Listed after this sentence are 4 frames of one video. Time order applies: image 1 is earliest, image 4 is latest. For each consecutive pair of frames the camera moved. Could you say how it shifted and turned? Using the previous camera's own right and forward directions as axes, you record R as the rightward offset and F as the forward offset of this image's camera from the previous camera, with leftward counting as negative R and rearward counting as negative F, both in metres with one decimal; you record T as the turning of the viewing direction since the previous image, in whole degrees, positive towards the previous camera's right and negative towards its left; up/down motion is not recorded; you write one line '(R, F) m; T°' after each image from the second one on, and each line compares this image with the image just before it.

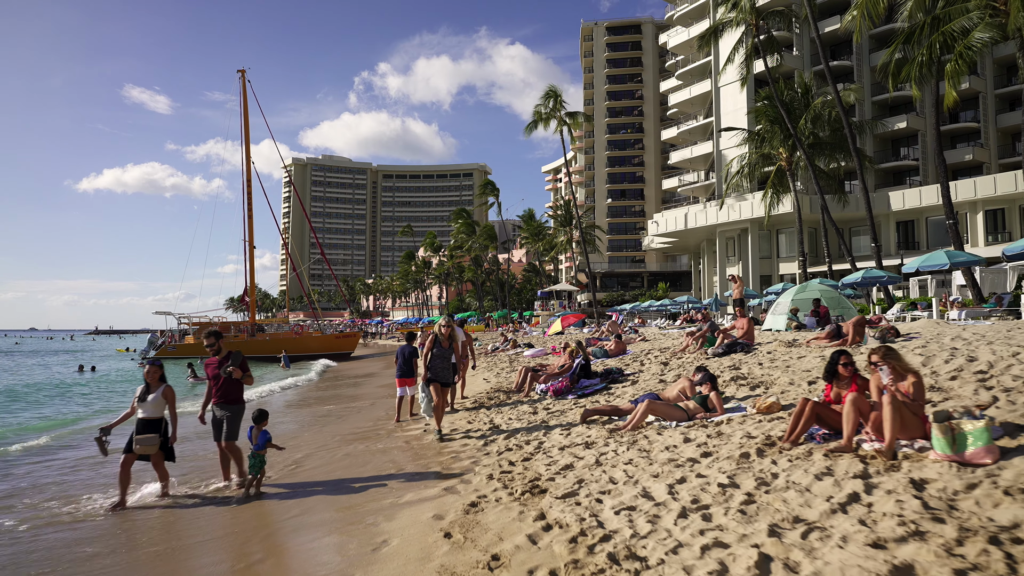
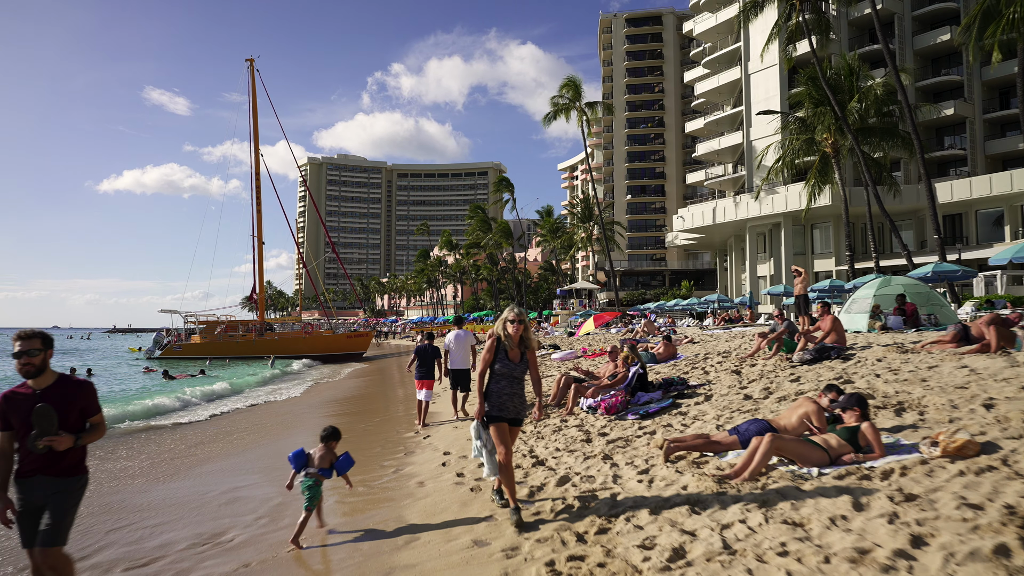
(-0.4, +2.0) m; -1°
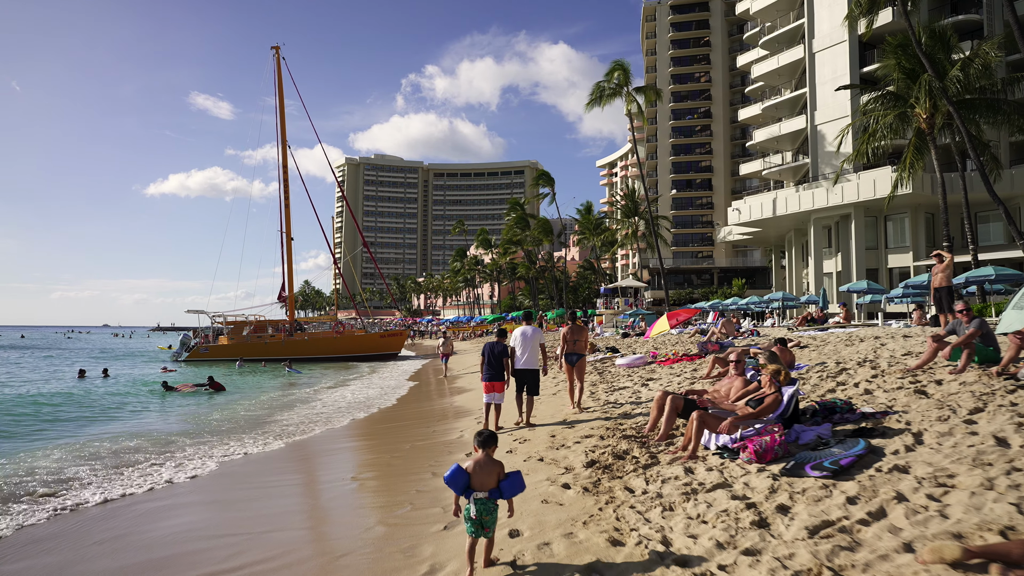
(-0.5, +2.5) m; -4°
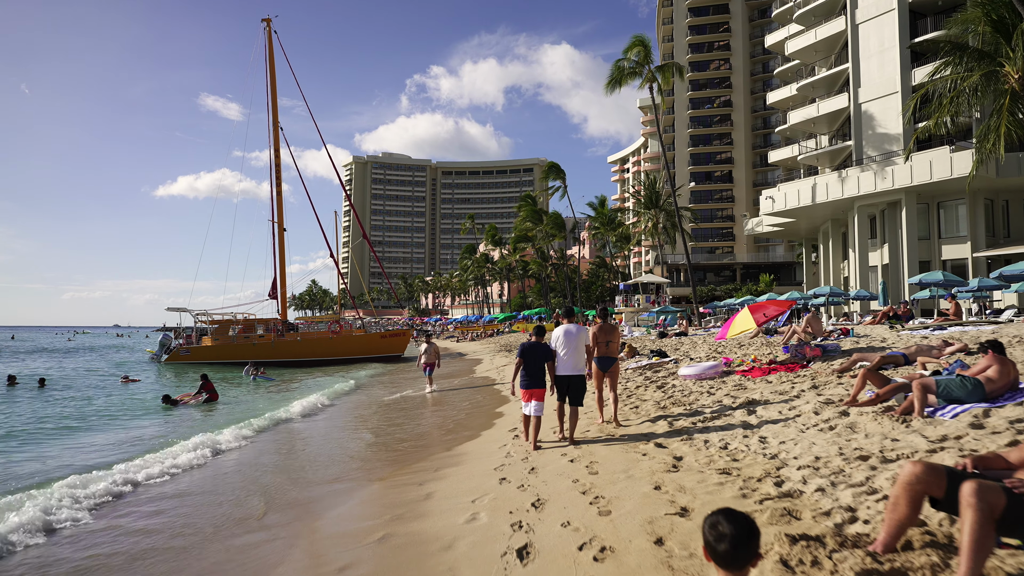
(-0.3, +3.4) m; -1°
